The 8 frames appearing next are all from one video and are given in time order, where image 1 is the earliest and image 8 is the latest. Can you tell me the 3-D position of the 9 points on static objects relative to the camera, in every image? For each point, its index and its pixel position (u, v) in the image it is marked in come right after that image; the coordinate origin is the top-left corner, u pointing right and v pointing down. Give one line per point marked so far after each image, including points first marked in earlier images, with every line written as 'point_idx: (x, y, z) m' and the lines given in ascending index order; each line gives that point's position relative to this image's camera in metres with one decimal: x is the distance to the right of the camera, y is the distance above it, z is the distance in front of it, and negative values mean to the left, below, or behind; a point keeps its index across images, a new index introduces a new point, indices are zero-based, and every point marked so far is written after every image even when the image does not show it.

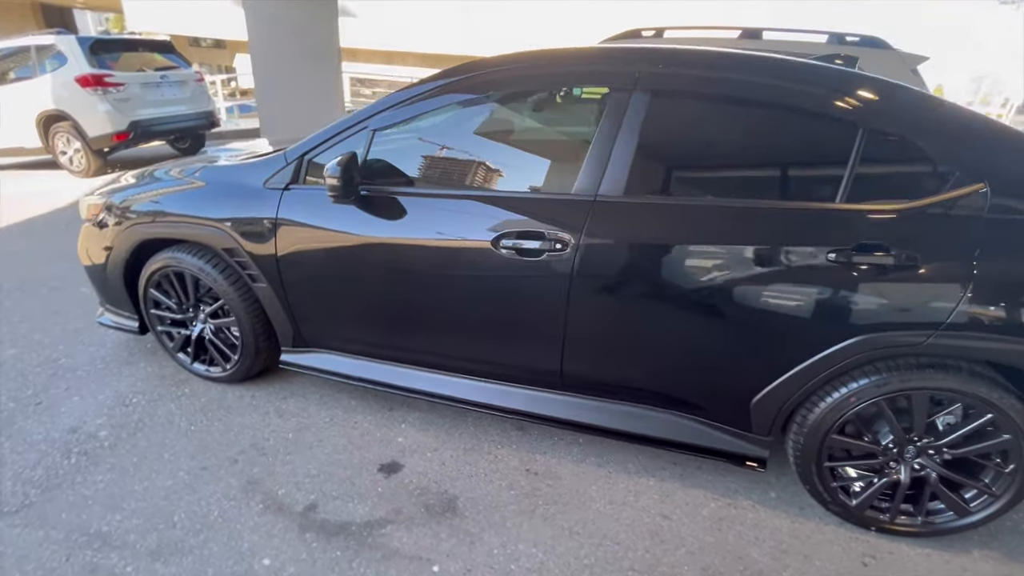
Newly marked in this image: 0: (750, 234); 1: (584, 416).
0: (+0.9, +0.2, +1.9) m
1: (+0.3, -0.6, +2.3) m
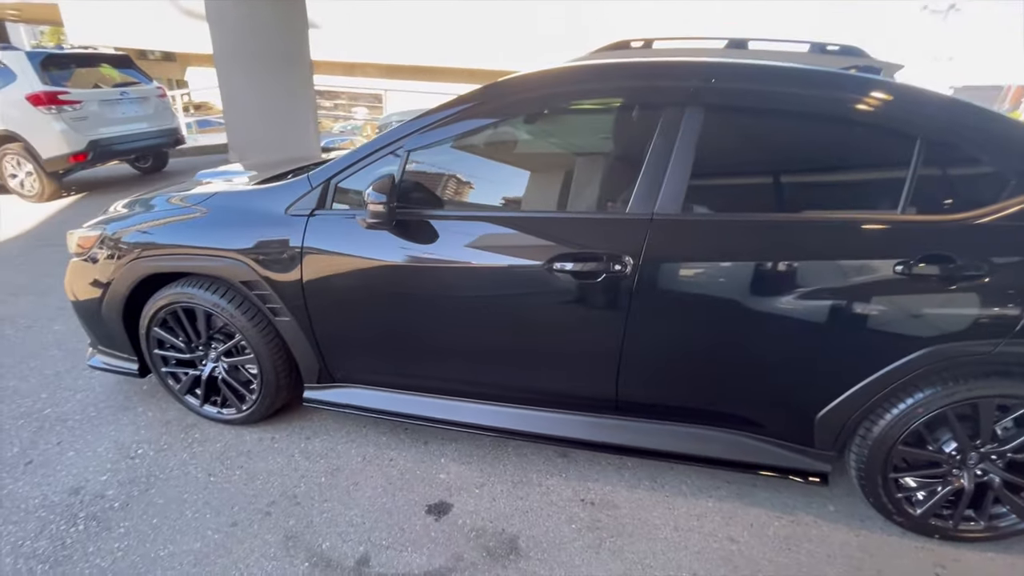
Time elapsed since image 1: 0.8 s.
0: (+1.2, +0.1, +1.9) m
1: (+0.6, -0.7, +2.2) m
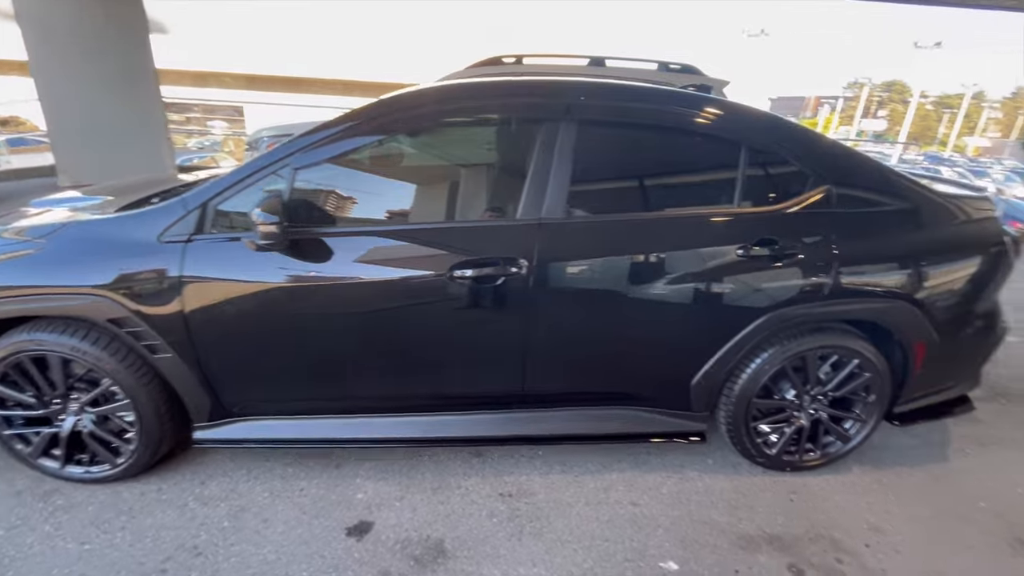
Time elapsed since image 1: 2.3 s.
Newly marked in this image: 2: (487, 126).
0: (+0.7, +0.2, +2.2) m
1: (+0.2, -0.7, +2.4) m
2: (-0.1, +0.7, +2.2) m
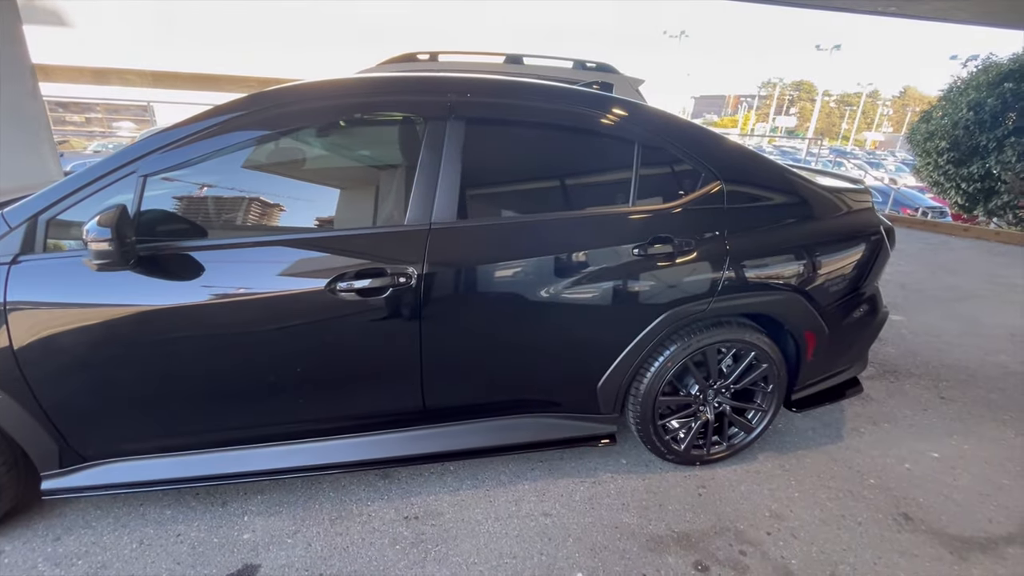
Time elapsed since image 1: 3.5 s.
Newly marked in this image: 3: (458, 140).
0: (+0.3, +0.2, +2.1) m
1: (-0.3, -0.7, +2.2) m
2: (-0.6, +0.7, +2.0) m
3: (-0.2, +0.6, +2.1) m
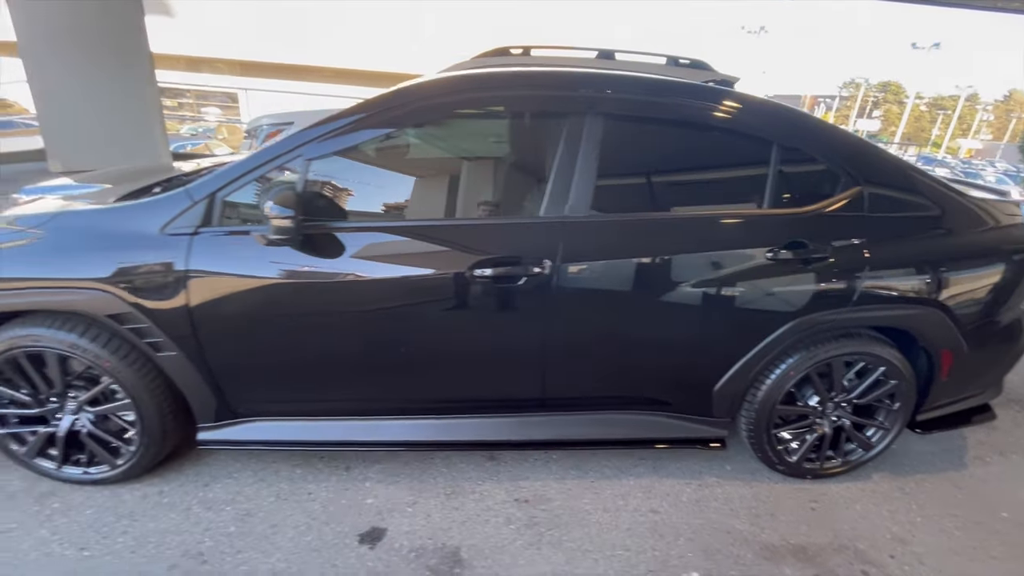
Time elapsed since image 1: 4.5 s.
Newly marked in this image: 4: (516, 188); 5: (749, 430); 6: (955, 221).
0: (+0.8, +0.2, +2.1) m
1: (+0.3, -0.7, +2.3) m
2: (0.0, +0.7, +2.1) m
3: (+0.4, +0.7, +2.1) m
4: (+0.2, +0.4, +2.1) m
5: (+1.2, -0.7, +2.4) m
6: (+2.1, +0.3, +2.3) m
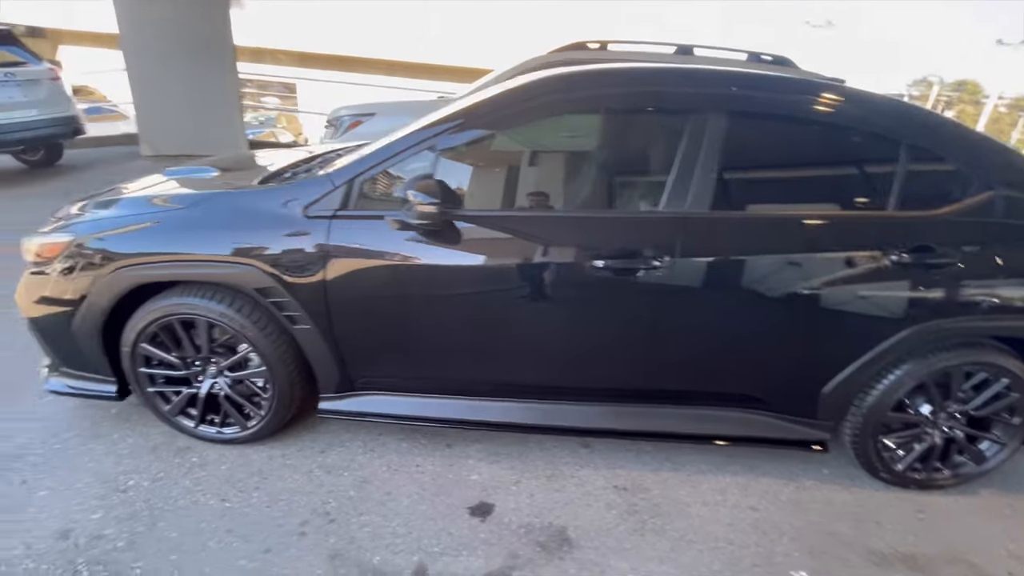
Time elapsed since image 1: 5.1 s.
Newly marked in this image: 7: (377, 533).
0: (+1.4, +0.2, +2.1) m
1: (+0.8, -0.7, +2.3) m
2: (+0.5, +0.8, +2.1) m
3: (+0.9, +0.7, +2.1) m
4: (+0.7, +0.5, +2.1) m
5: (+1.7, -0.7, +2.3) m
6: (+2.7, +0.3, +2.2) m
7: (-0.6, -1.0, +2.0) m
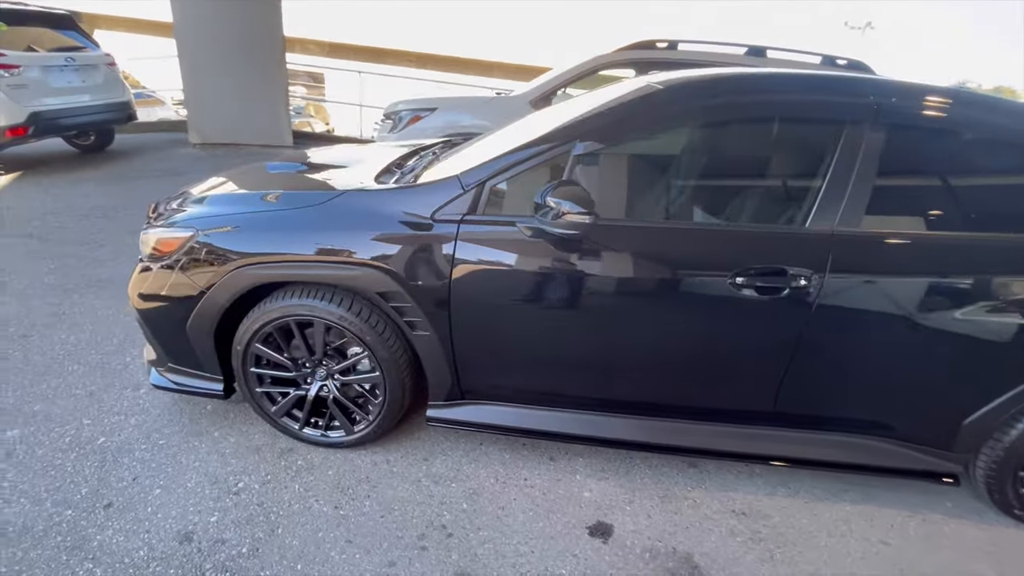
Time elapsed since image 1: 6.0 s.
0: (+1.9, +0.1, +2.0) m
1: (+1.3, -0.8, +2.2) m
2: (+1.1, +0.7, +2.0) m
3: (+1.5, +0.6, +2.0) m
4: (+1.3, +0.4, +2.0) m
5: (+2.2, -0.8, +2.2) m
6: (+3.2, +0.1, +2.0) m
7: (-0.1, -1.1, +1.9) m
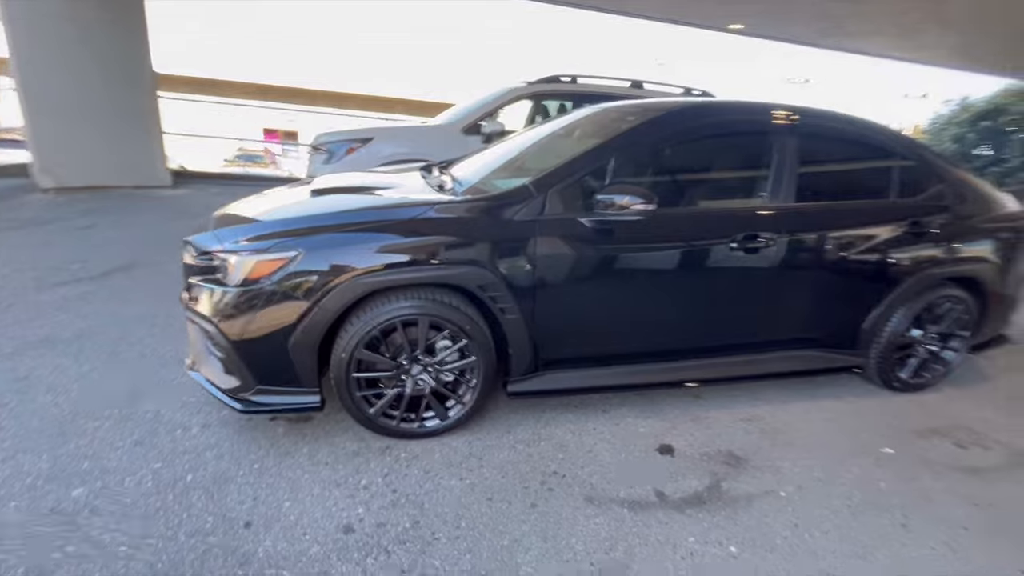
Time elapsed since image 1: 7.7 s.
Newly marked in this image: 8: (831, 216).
0: (+2.2, +0.4, +3.0) m
1: (+1.6, -0.5, +3.1) m
2: (+1.3, +0.9, +2.9) m
3: (+1.7, +0.9, +2.9) m
4: (+1.5, +0.6, +2.9) m
5: (+2.5, -0.5, +3.3) m
6: (+3.4, +0.6, +3.4) m
7: (+0.5, -1.0, +2.4) m
8: (+2.0, +0.4, +3.0) m
